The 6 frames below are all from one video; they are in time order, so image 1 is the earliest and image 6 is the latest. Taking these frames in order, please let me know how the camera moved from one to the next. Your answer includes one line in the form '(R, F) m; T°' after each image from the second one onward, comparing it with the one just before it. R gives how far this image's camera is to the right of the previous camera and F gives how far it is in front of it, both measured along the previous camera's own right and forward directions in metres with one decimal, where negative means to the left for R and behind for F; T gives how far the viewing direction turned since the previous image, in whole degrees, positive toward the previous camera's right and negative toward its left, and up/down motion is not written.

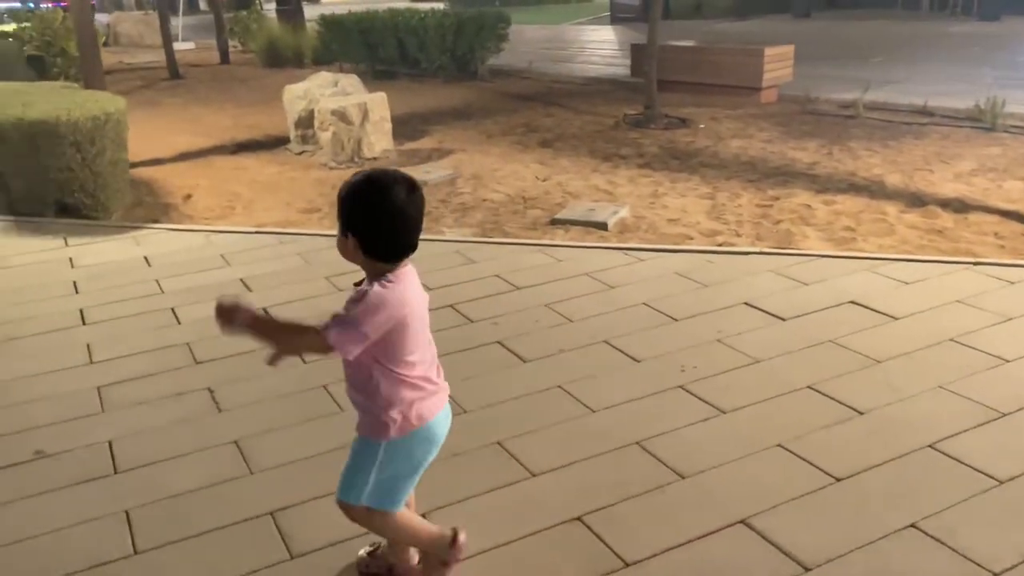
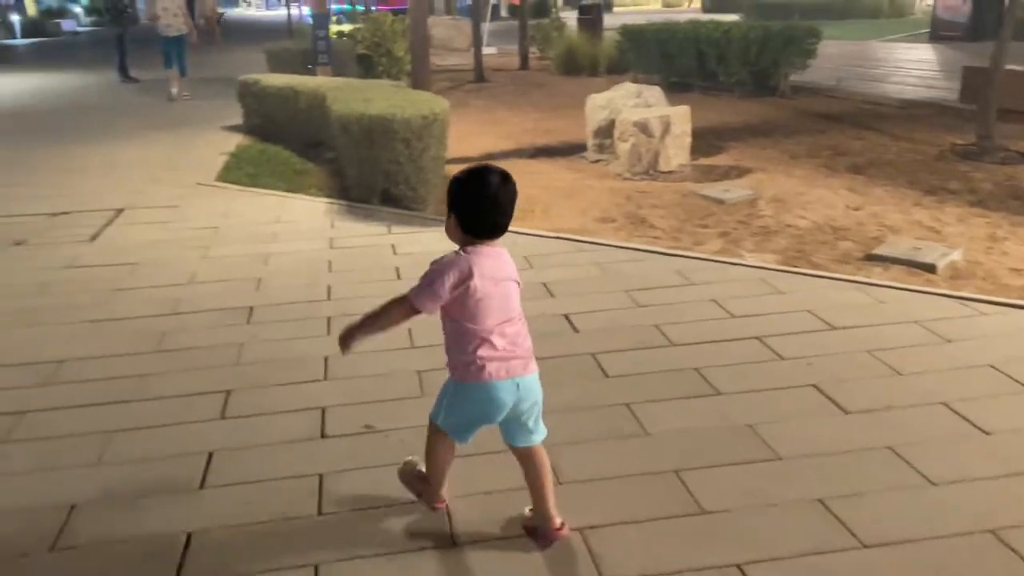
(-0.3, +0.1) m; -17°
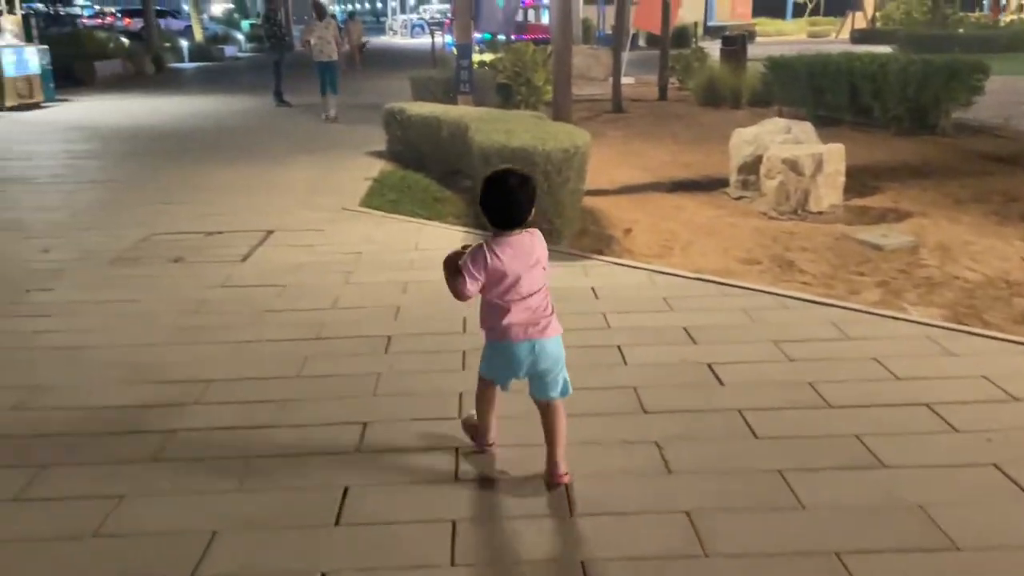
(-0.1, +0.1) m; -8°
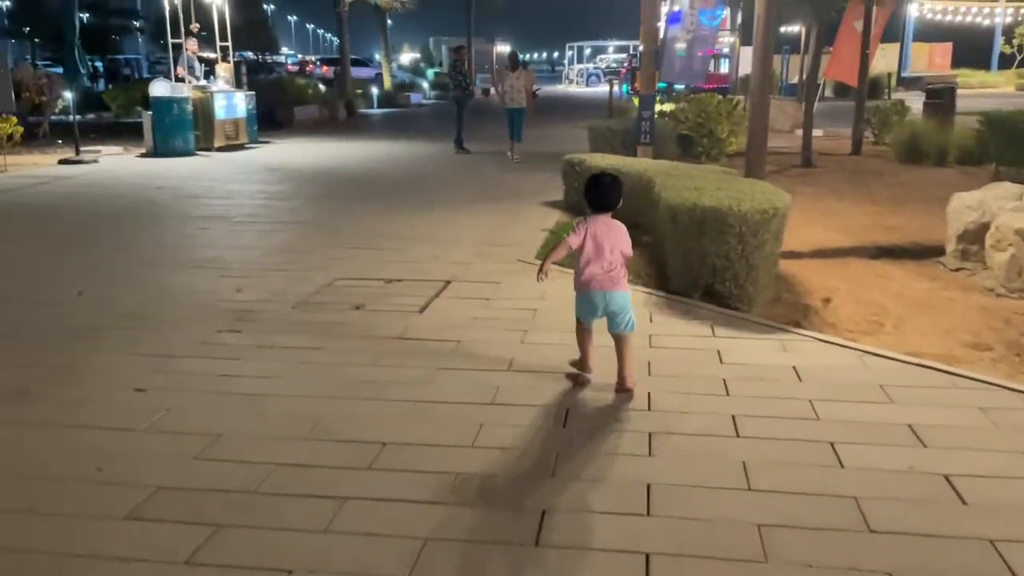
(-0.2, +0.3) m; -11°
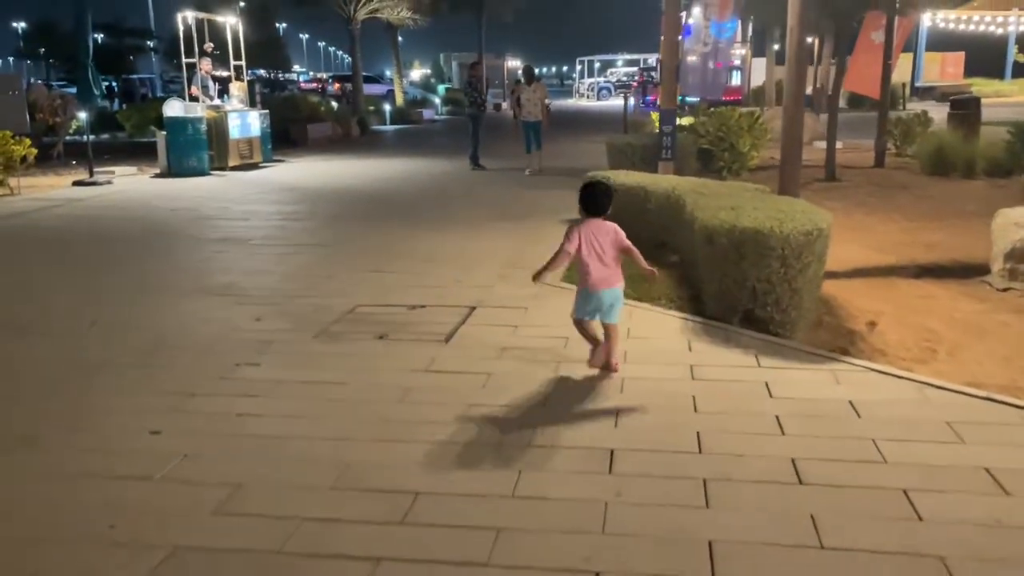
(-0.1, +0.3) m; -1°
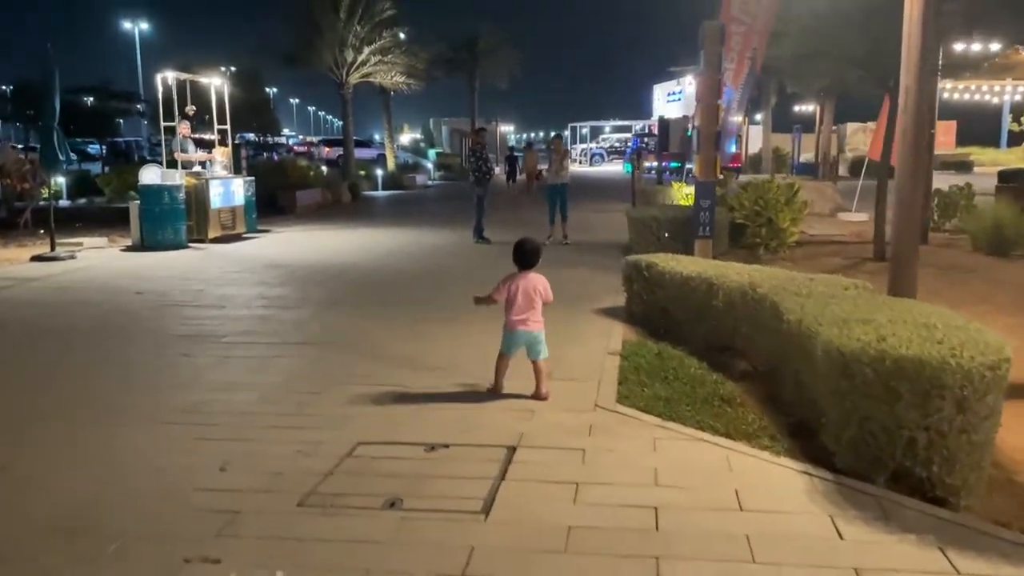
(-0.4, +1.7) m; +1°
